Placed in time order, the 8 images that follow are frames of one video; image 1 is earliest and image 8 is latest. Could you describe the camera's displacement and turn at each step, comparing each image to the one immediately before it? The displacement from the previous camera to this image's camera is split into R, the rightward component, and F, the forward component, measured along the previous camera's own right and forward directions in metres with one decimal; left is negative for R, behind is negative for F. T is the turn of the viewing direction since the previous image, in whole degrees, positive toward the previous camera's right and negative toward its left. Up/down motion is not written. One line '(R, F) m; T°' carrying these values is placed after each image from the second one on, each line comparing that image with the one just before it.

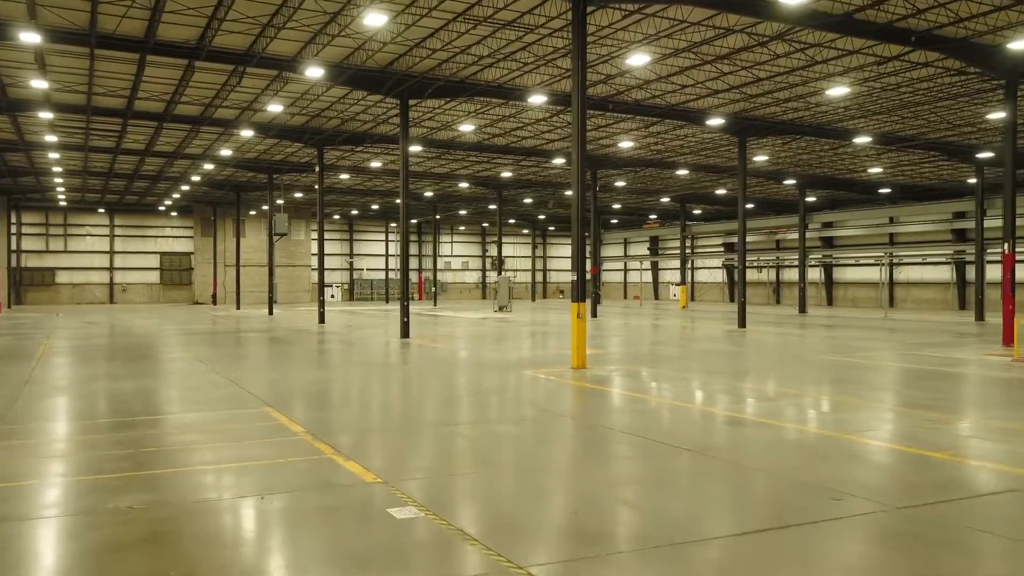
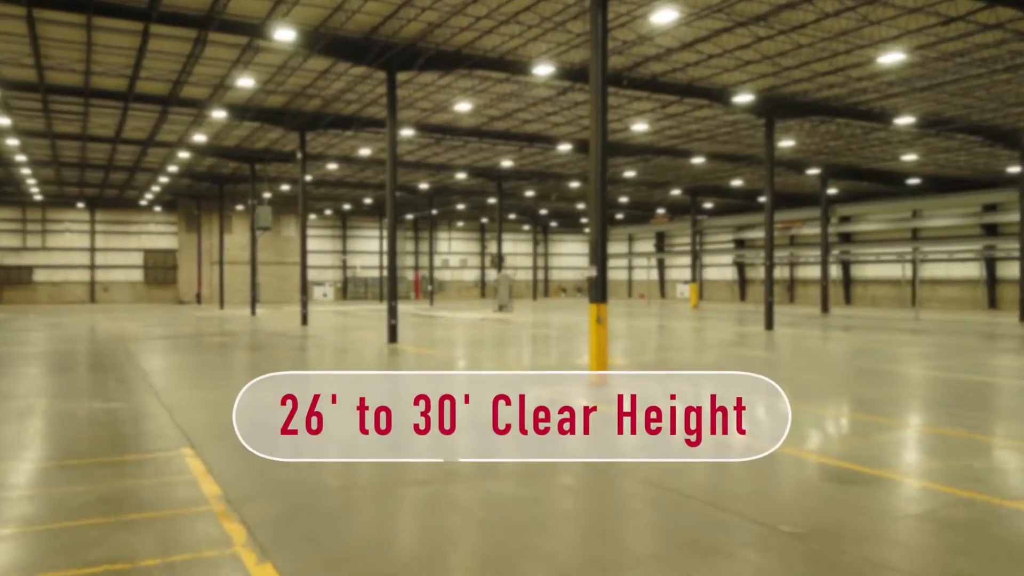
(-0.1, +3.0) m; 0°
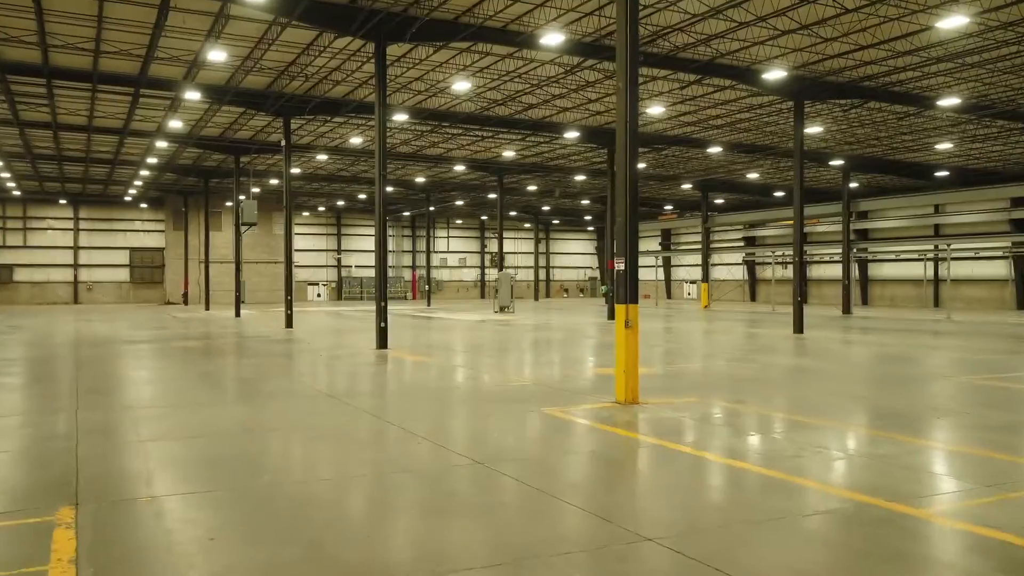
(-0.1, +2.5) m; 0°
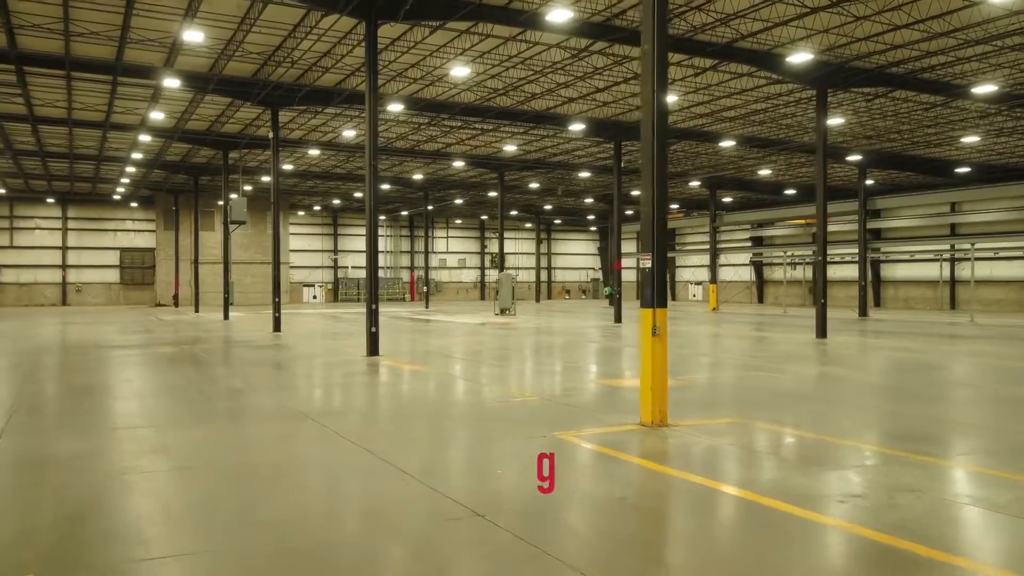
(-0.1, +1.7) m; 0°
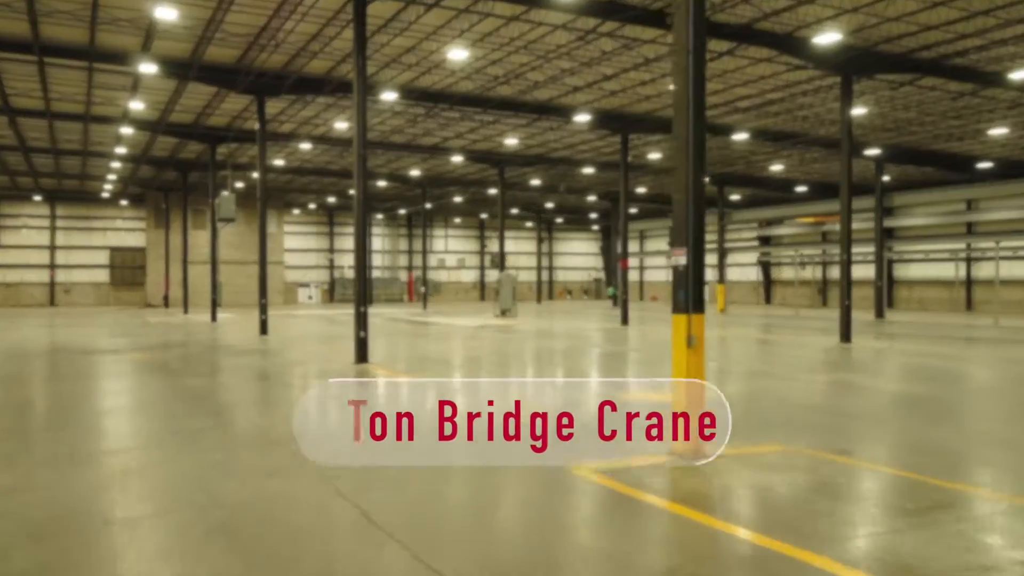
(-0.1, +1.6) m; 0°
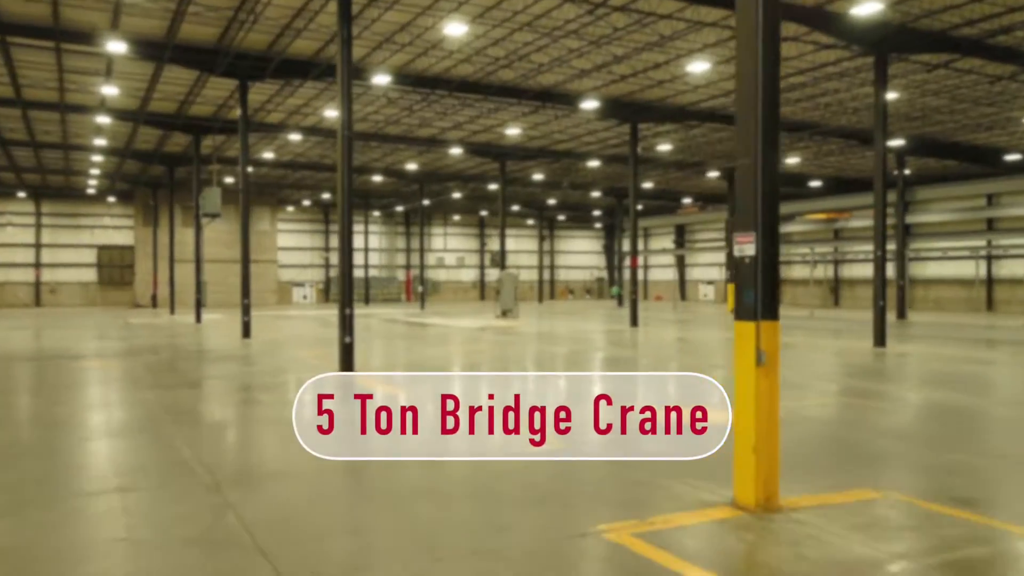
(-0.1, +1.8) m; 0°
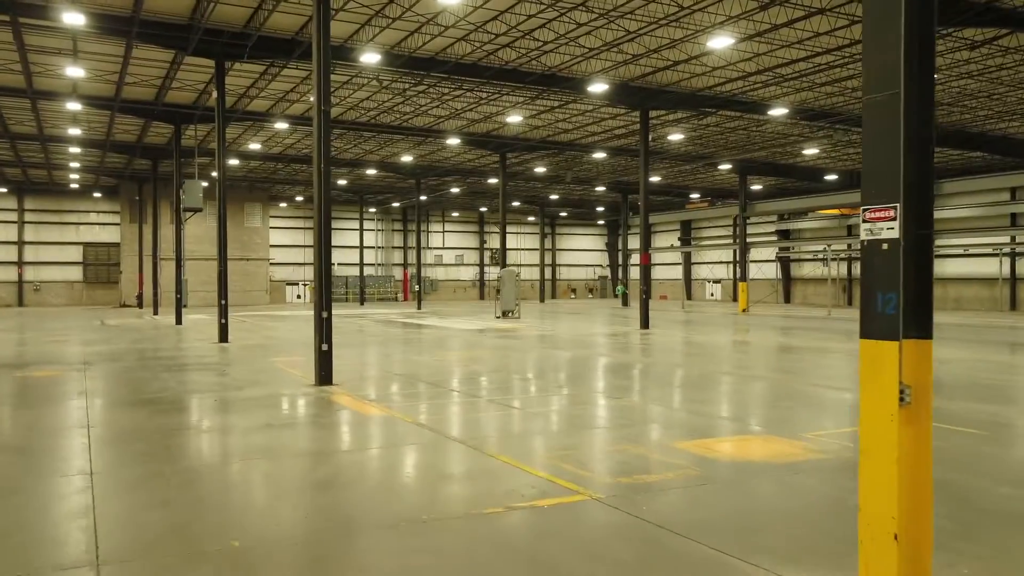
(-0.1, +1.9) m; 0°
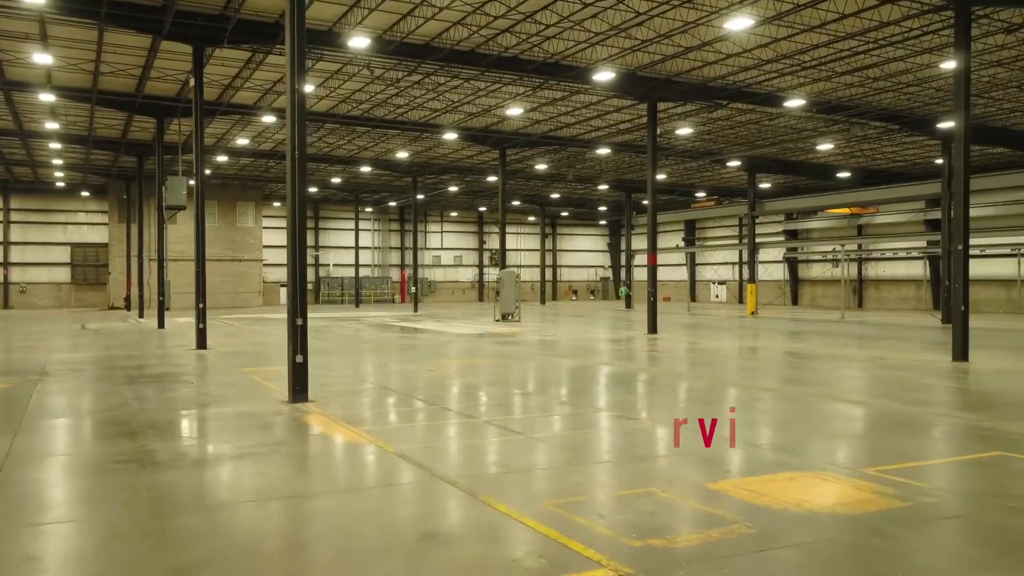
(0.0, +1.5) m; 0°
